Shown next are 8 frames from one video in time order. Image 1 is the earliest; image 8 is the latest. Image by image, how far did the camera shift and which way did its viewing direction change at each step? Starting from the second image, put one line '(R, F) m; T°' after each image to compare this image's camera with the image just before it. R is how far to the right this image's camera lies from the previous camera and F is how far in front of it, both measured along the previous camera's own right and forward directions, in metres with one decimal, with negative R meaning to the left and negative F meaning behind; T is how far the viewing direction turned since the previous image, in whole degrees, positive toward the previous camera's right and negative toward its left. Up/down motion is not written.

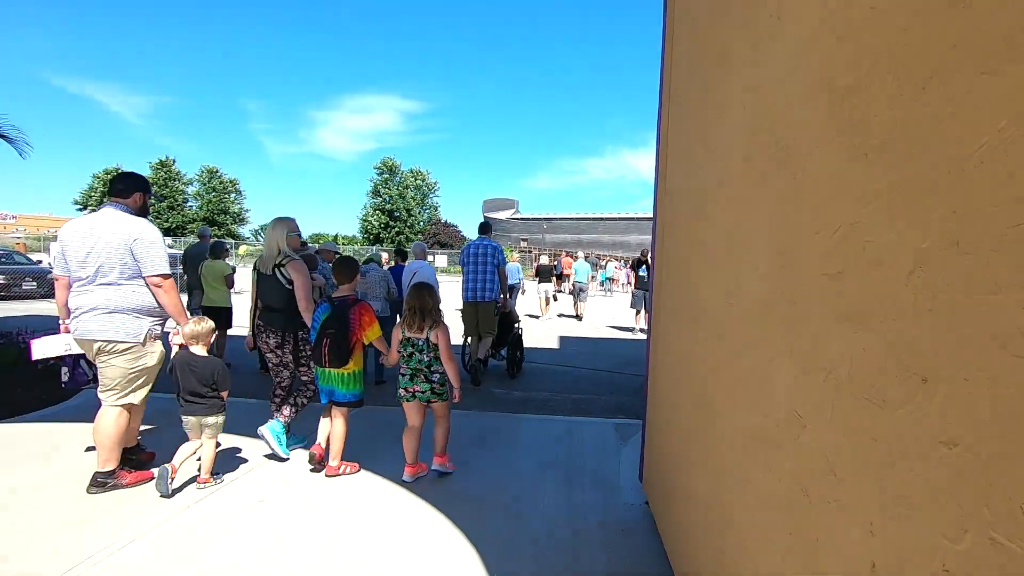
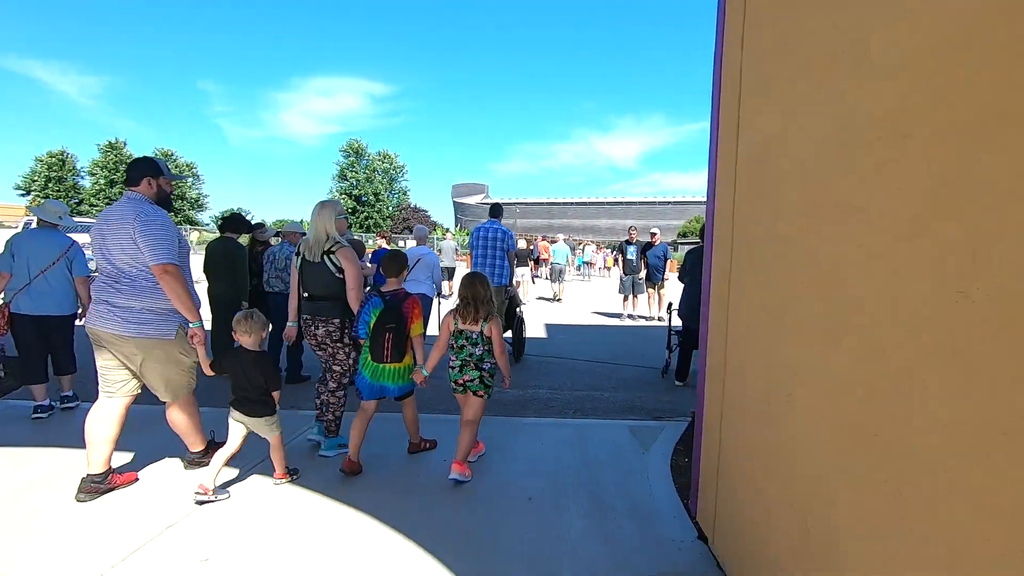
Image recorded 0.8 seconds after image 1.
(-0.2, +0.7) m; +3°
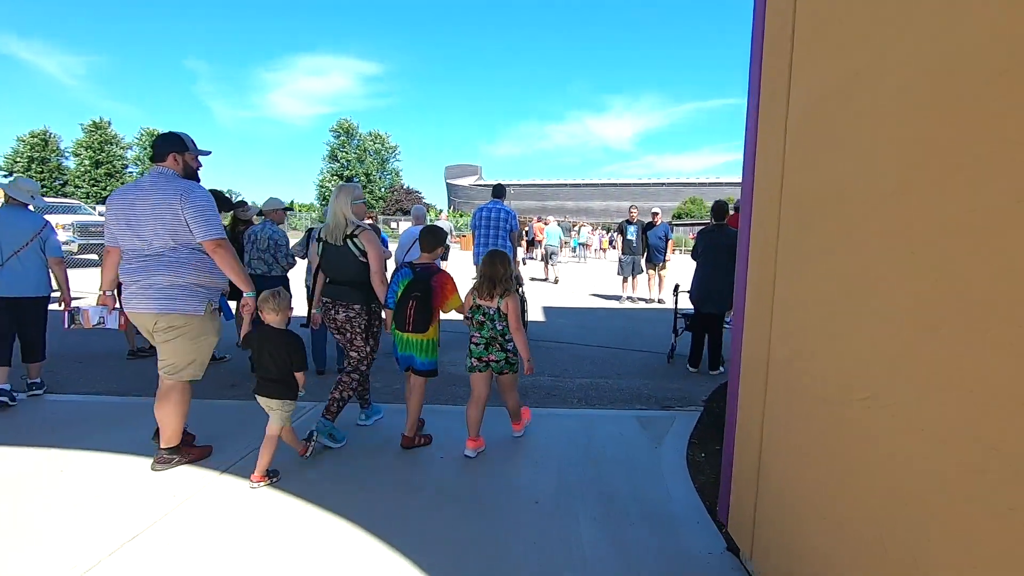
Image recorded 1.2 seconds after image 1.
(0.0, +0.3) m; +1°
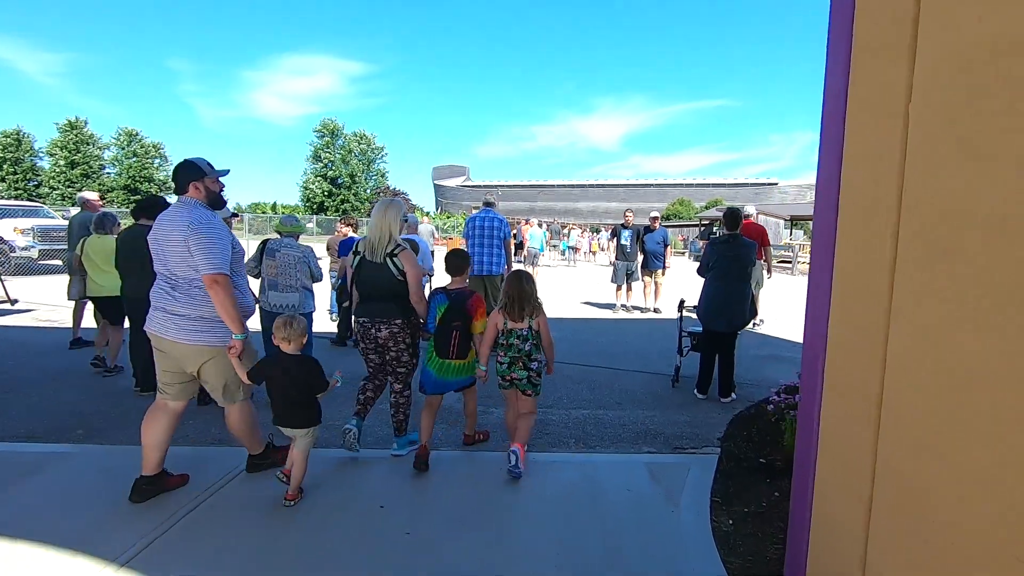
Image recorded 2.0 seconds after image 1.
(0.0, +0.6) m; +1°
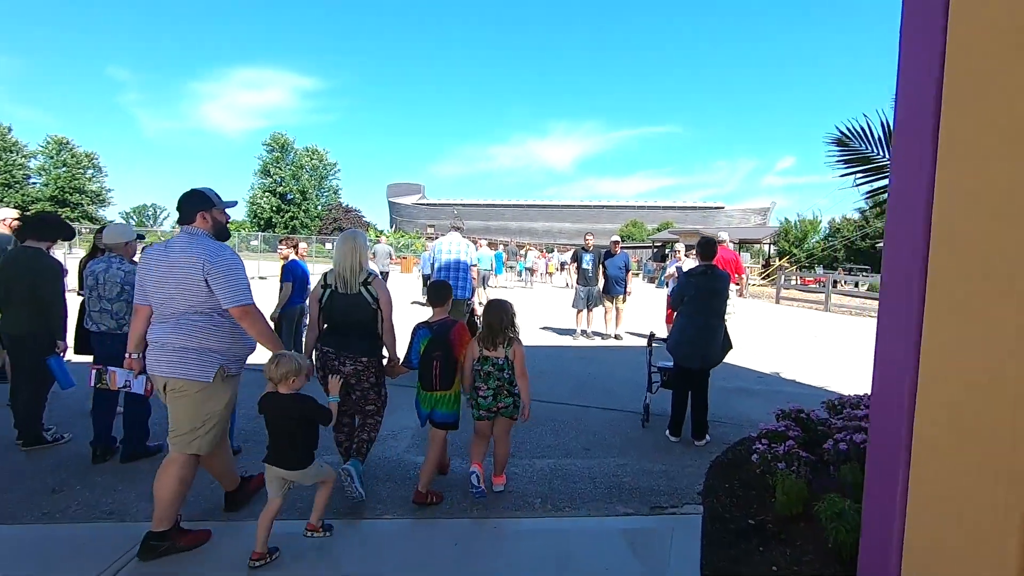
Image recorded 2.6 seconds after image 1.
(0.0, +0.4) m; +5°
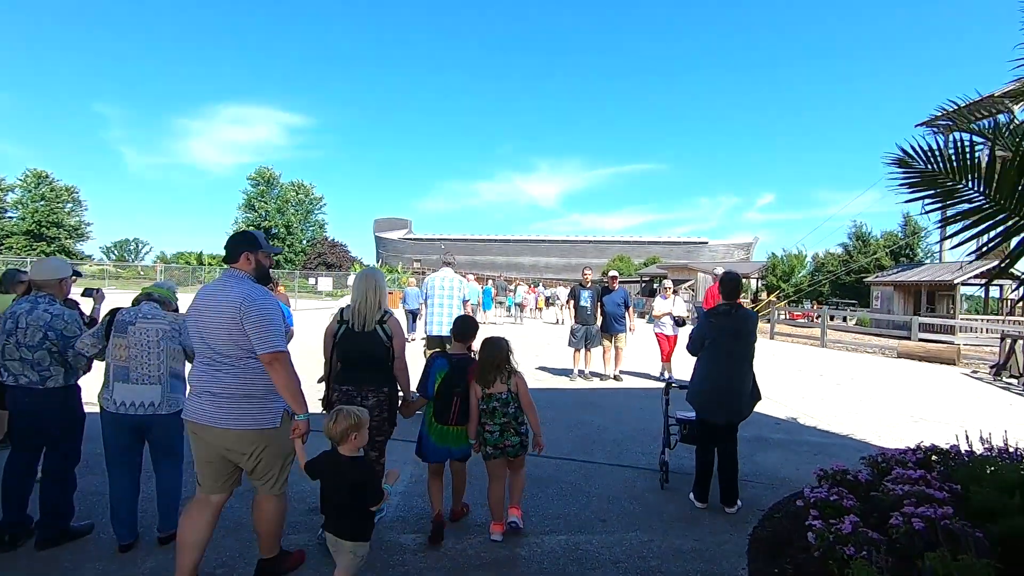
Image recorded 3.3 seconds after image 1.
(-0.1, +0.5) m; +1°
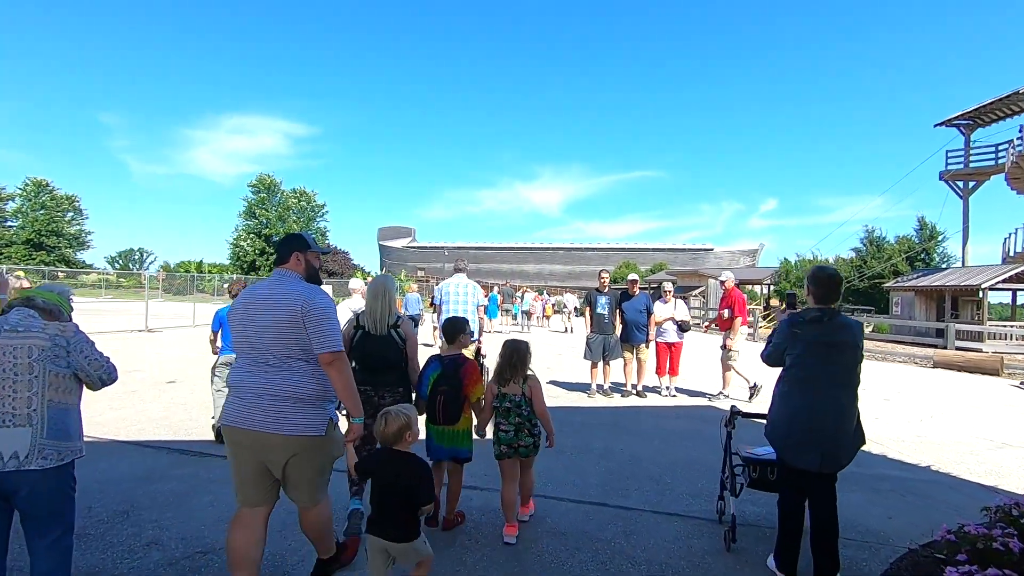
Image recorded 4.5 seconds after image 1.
(-0.1, +0.9) m; 0°
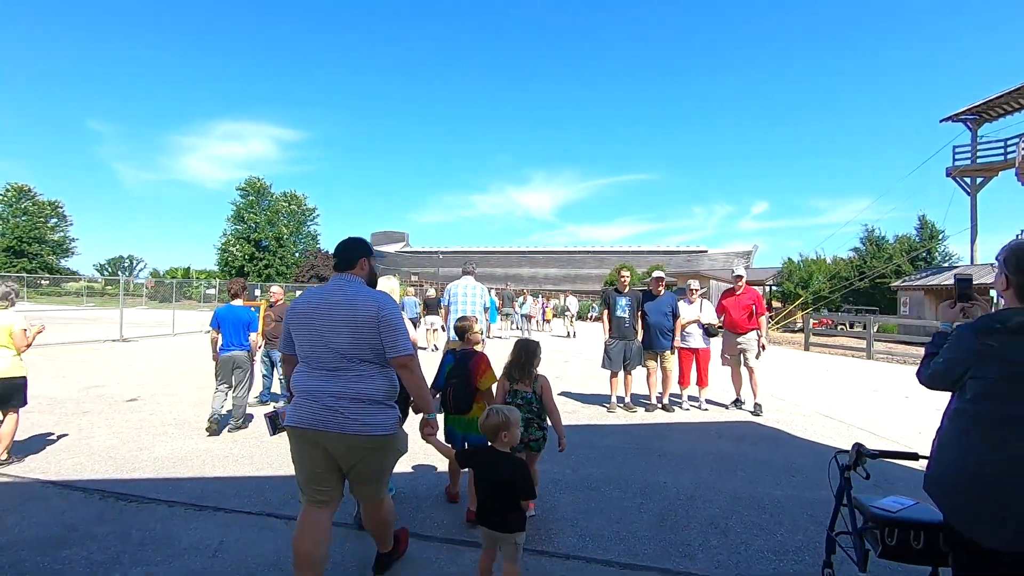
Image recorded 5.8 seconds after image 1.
(-0.2, +1.0) m; +1°
